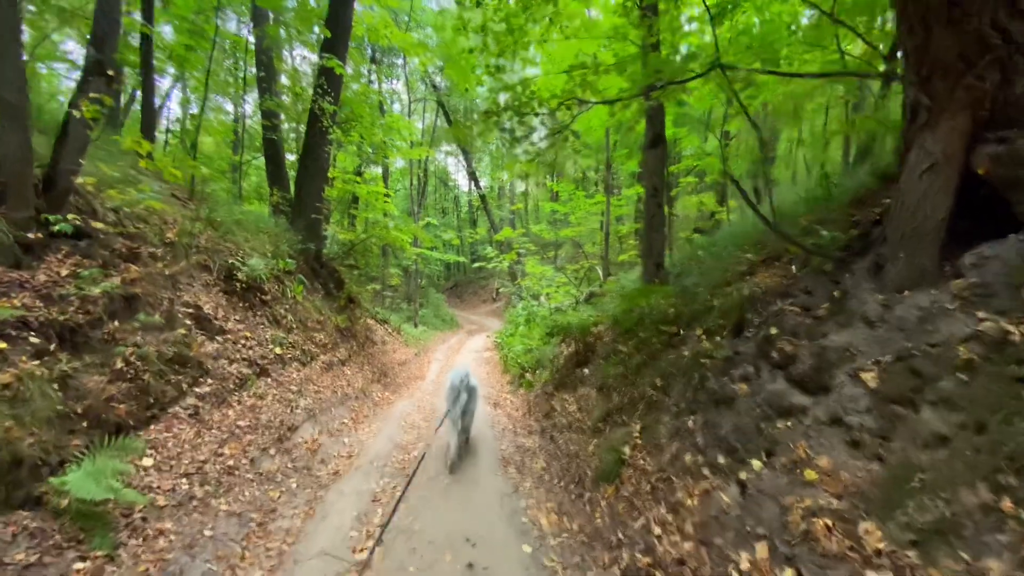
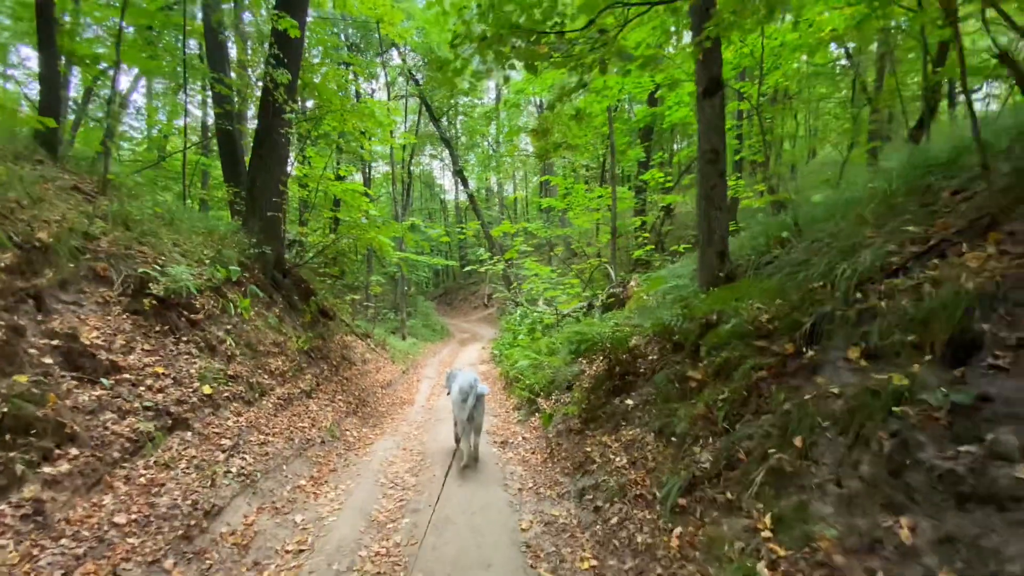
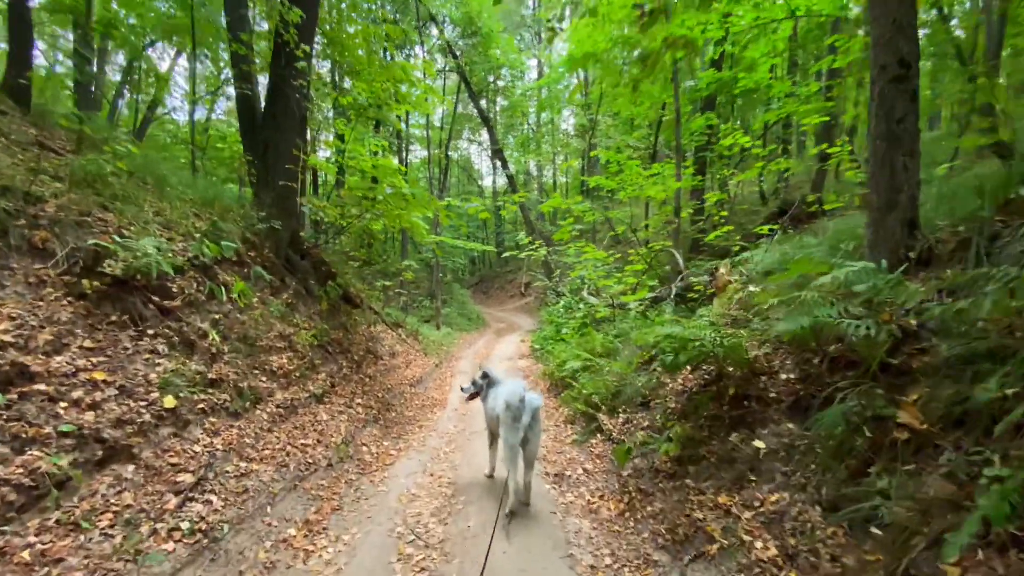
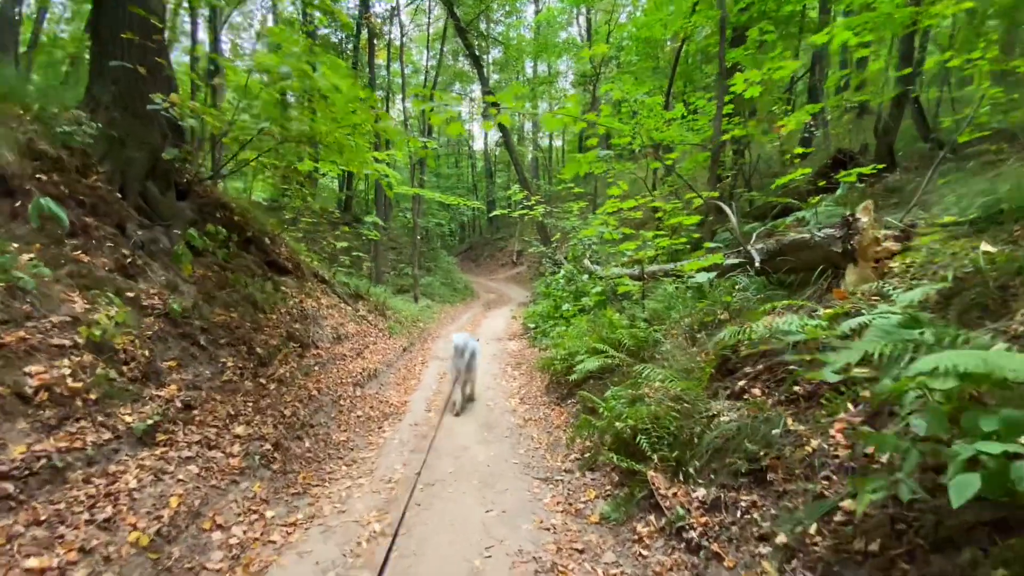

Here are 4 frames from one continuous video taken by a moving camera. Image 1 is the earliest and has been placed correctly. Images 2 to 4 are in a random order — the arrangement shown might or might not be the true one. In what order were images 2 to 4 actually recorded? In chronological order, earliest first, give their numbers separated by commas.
2, 3, 4
